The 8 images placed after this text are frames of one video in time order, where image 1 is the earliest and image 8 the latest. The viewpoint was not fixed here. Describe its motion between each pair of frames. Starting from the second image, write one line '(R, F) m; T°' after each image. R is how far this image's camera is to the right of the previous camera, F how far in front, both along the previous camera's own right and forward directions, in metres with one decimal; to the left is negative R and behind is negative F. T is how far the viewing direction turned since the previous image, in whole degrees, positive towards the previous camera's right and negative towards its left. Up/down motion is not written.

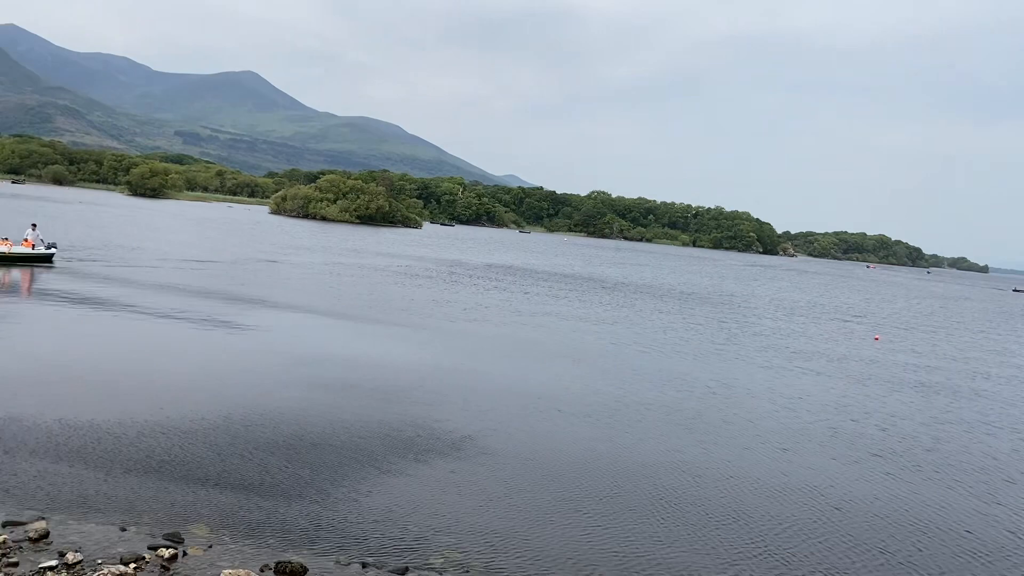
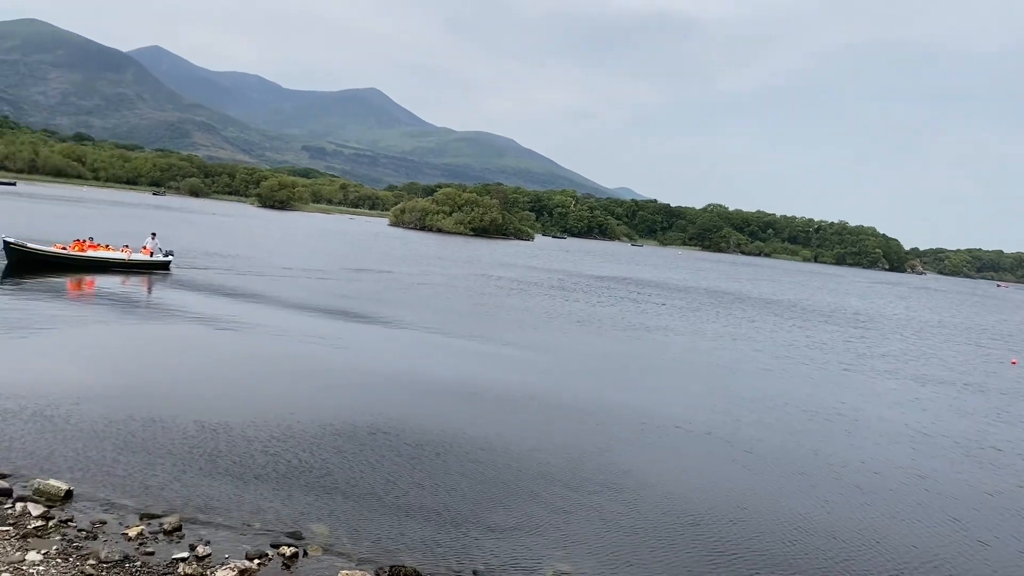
(0.0, -0.1) m; -7°
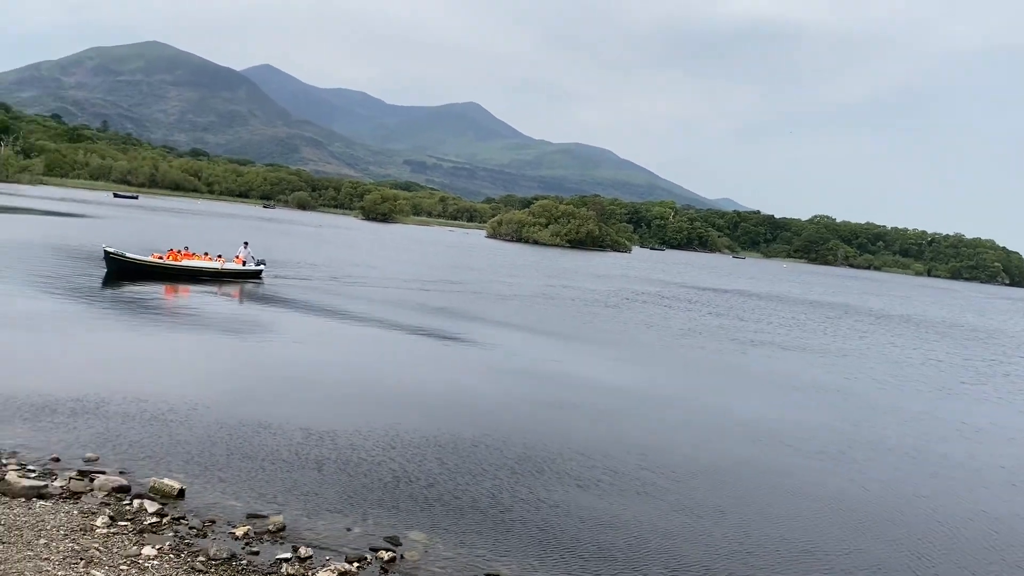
(0.0, 0.0) m; -6°
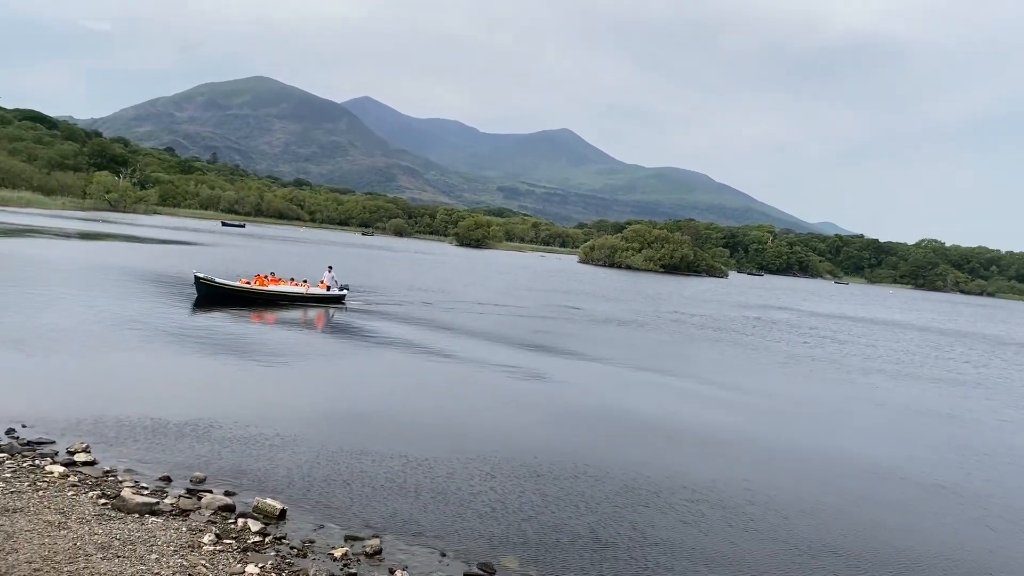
(-0.1, 0.0) m; -6°
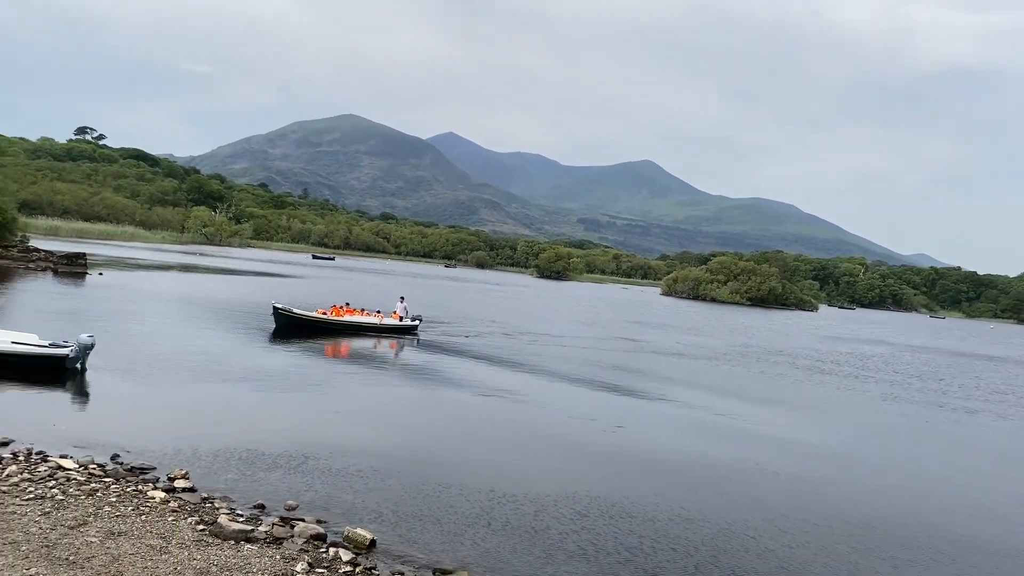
(-0.5, -0.1) m; -5°
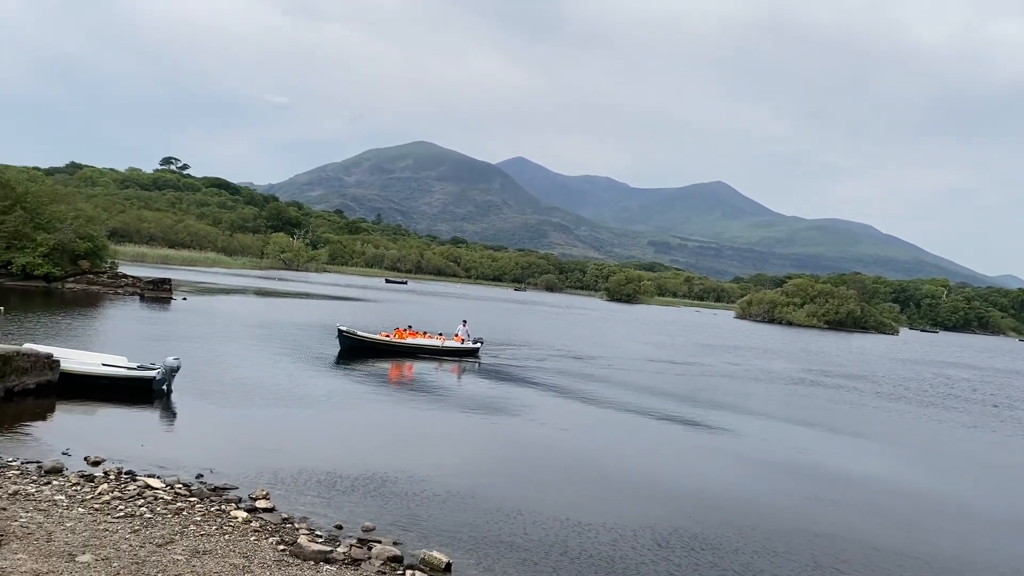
(-0.3, -0.2) m; -4°
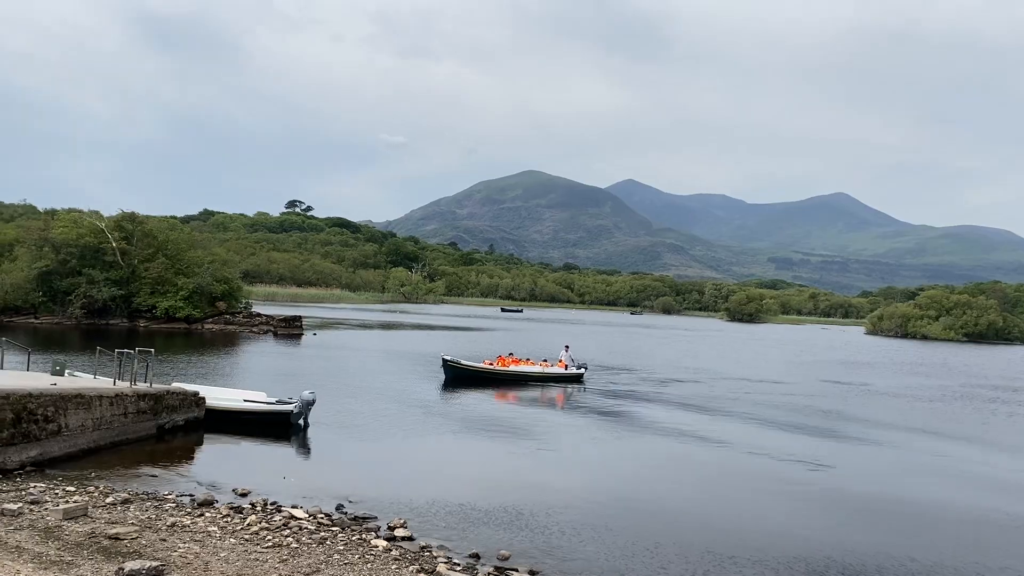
(-0.7, -0.3) m; -7°
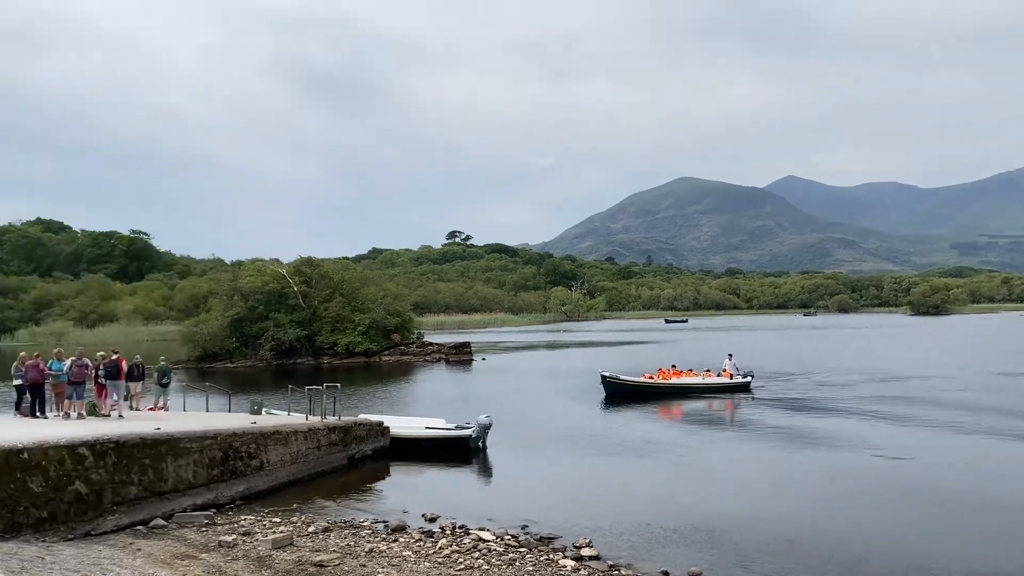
(-0.5, -0.1) m; -10°
